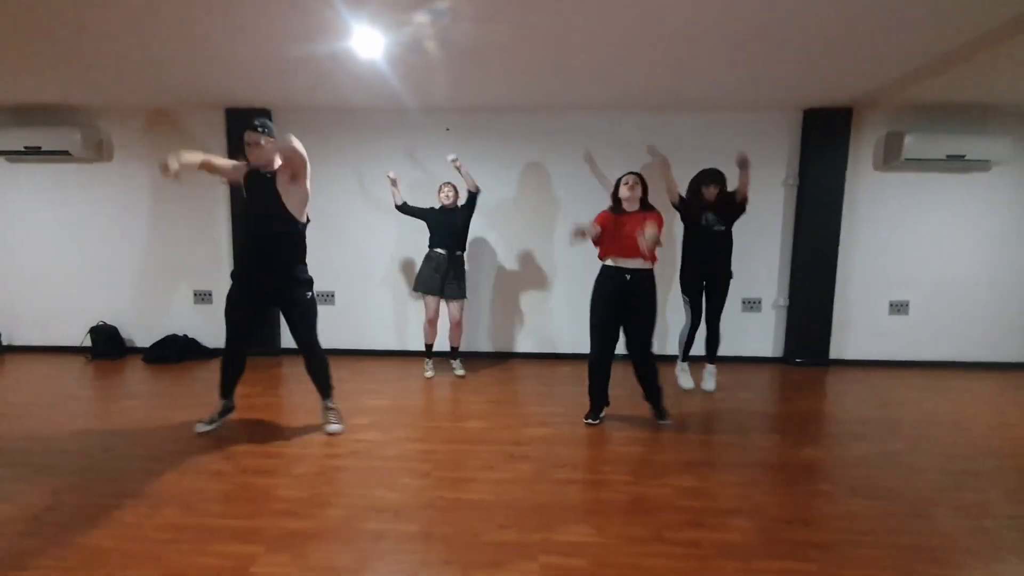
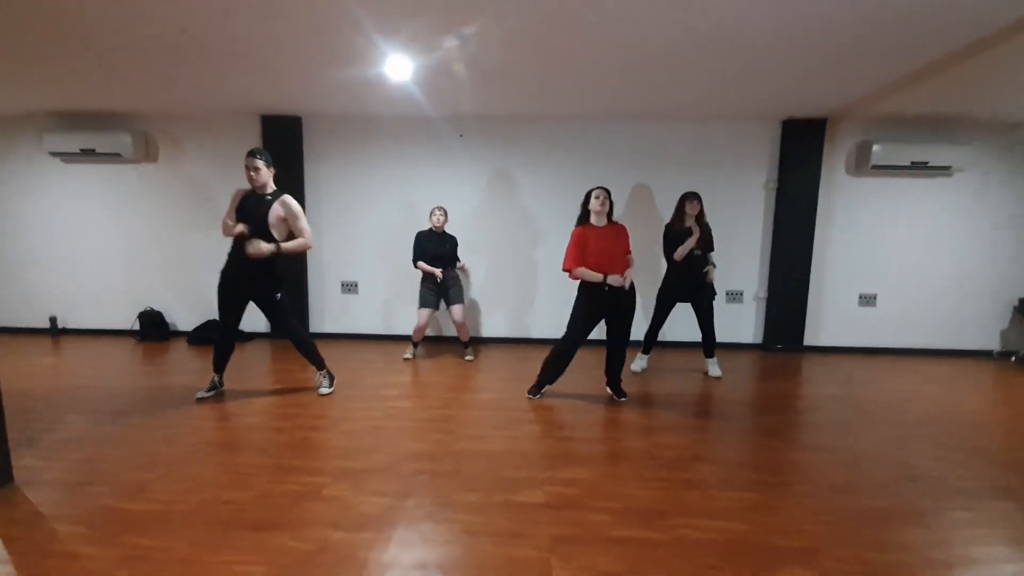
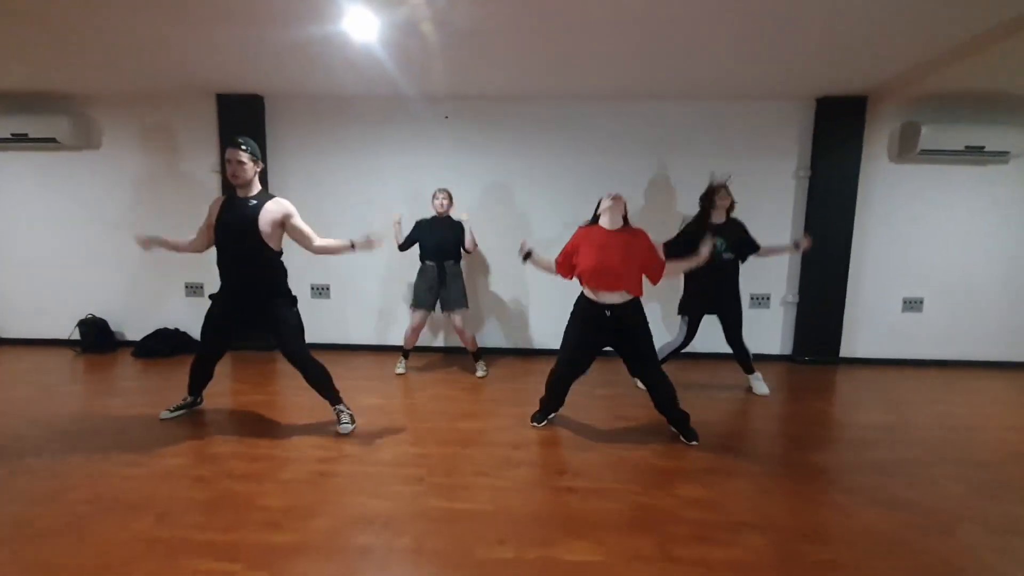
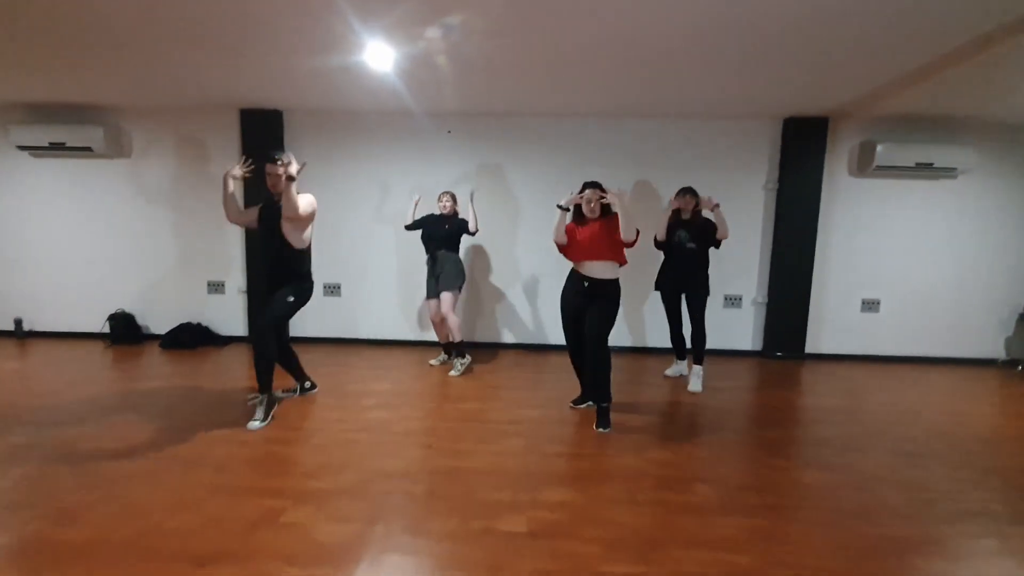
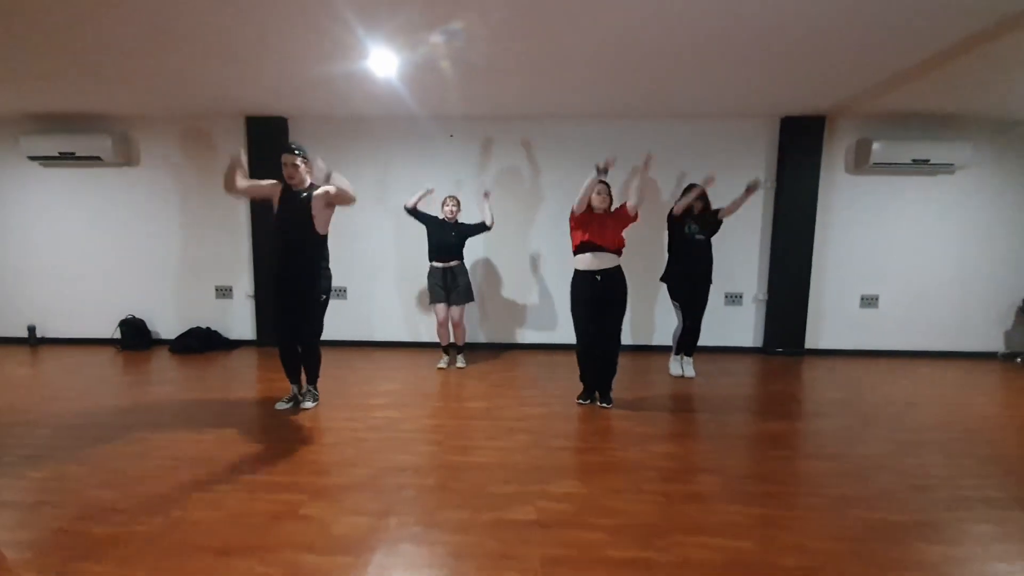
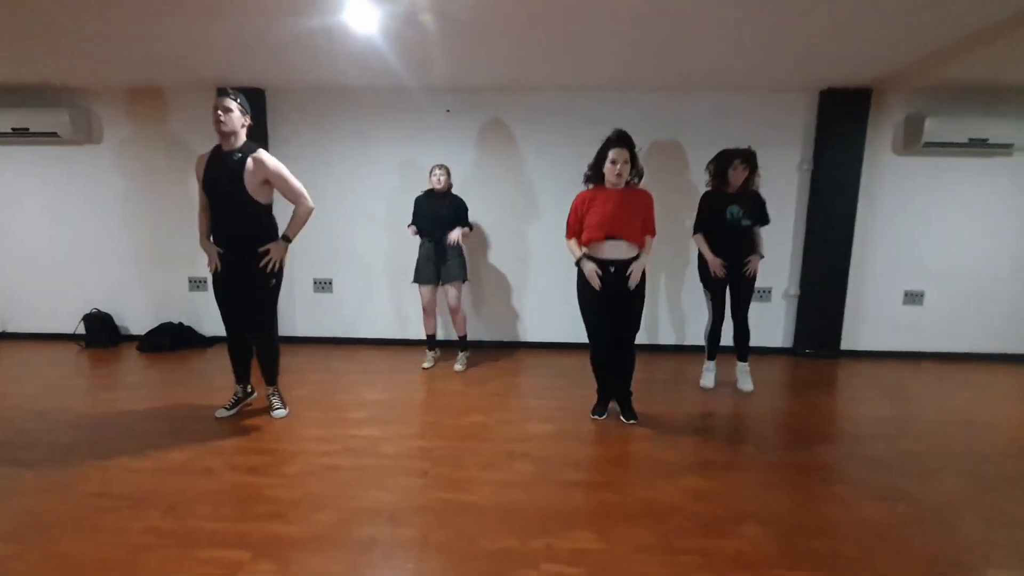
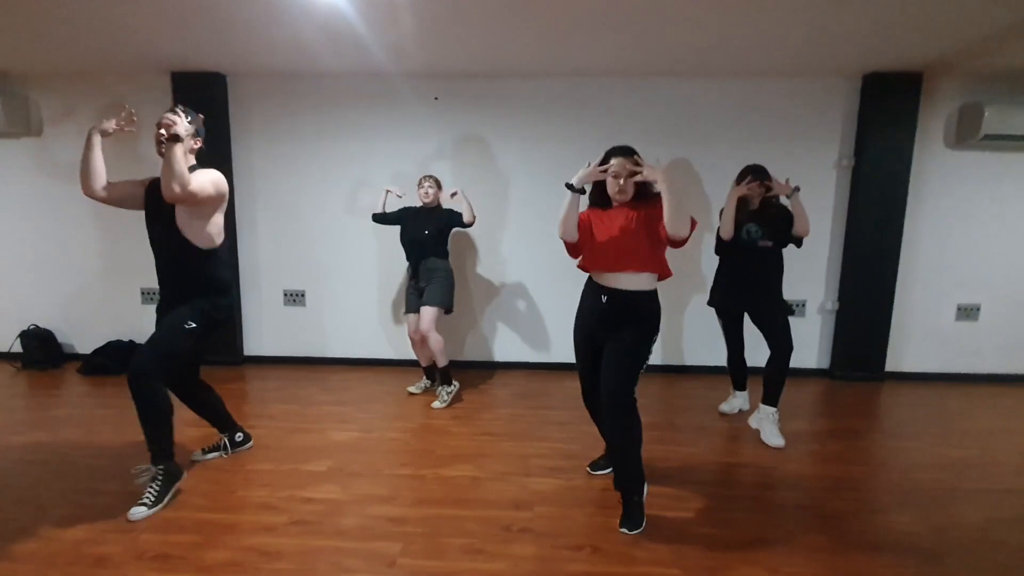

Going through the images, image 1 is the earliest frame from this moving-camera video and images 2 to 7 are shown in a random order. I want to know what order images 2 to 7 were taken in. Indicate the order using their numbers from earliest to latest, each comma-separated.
5, 4, 3, 7, 6, 2
